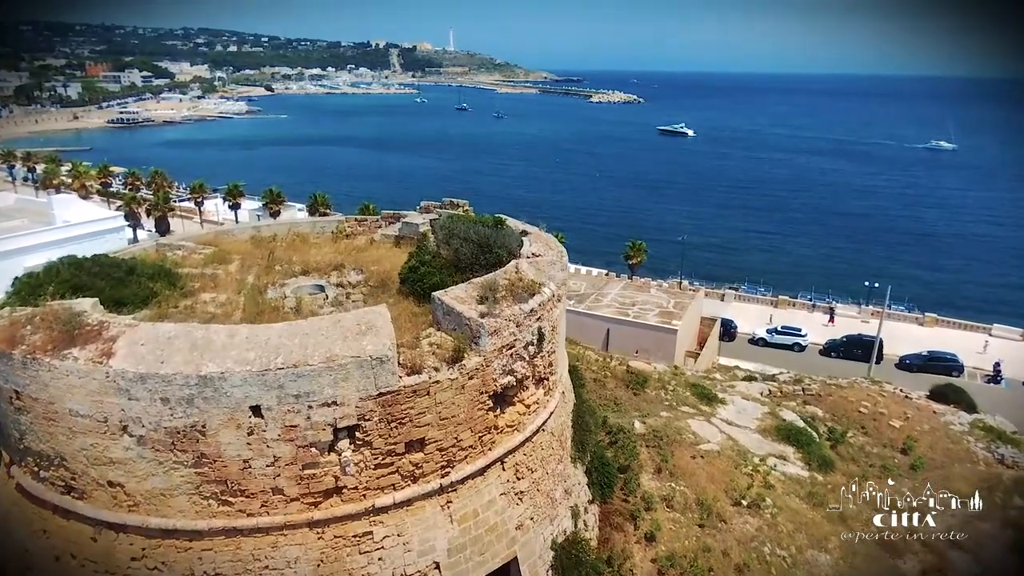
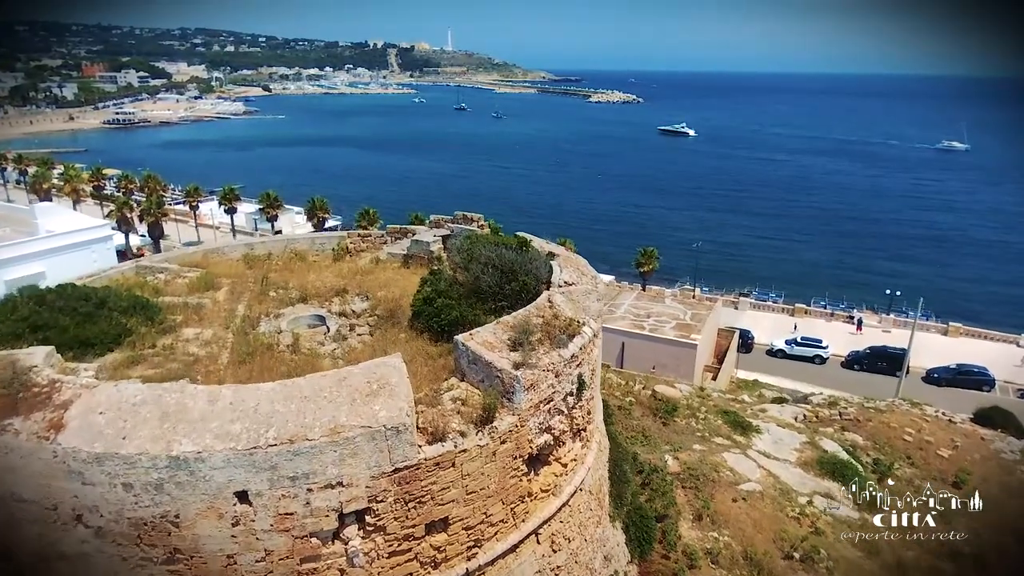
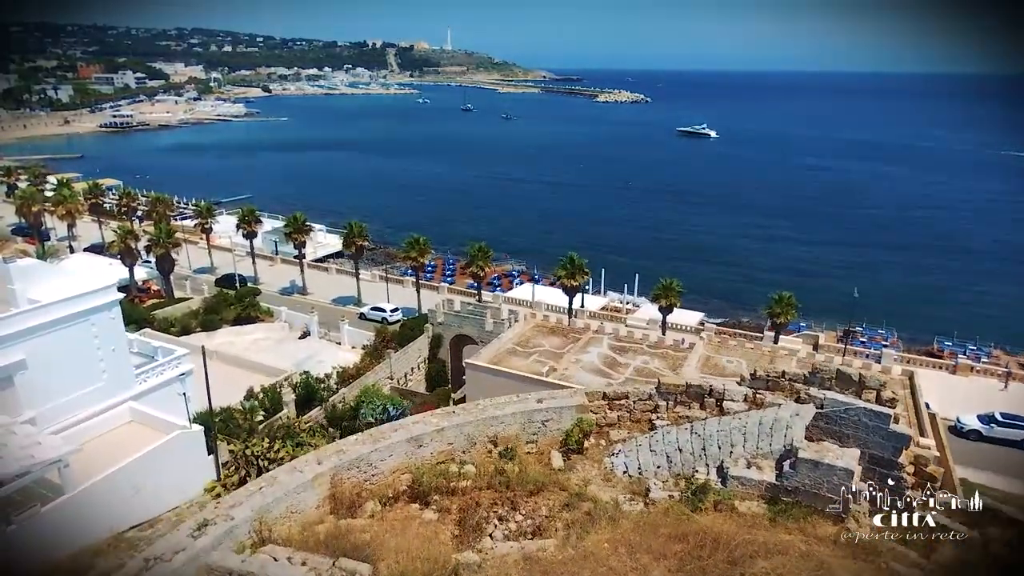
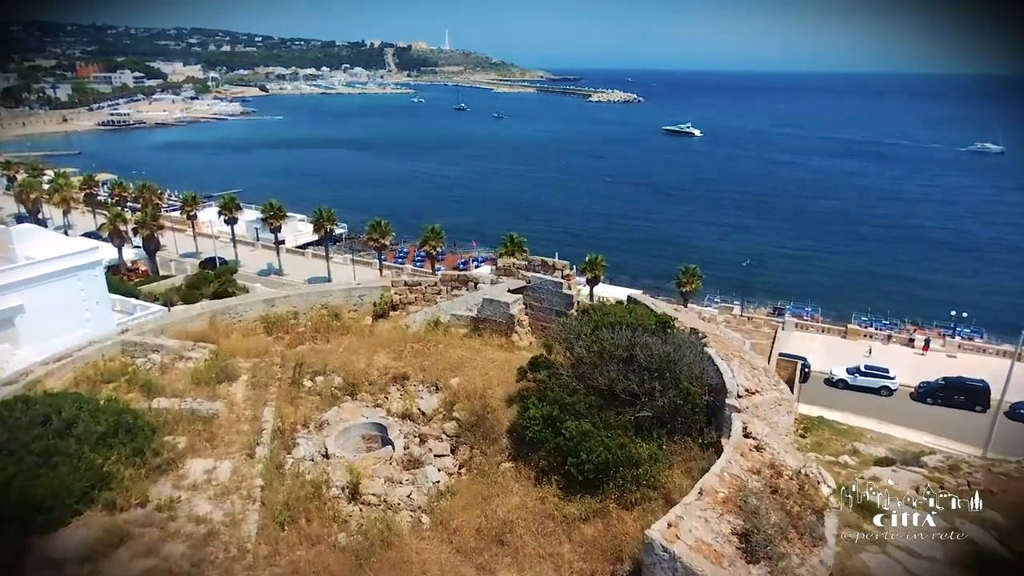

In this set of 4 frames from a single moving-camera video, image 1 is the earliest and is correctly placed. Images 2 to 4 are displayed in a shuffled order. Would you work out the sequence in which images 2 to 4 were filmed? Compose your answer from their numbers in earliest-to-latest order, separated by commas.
2, 4, 3
